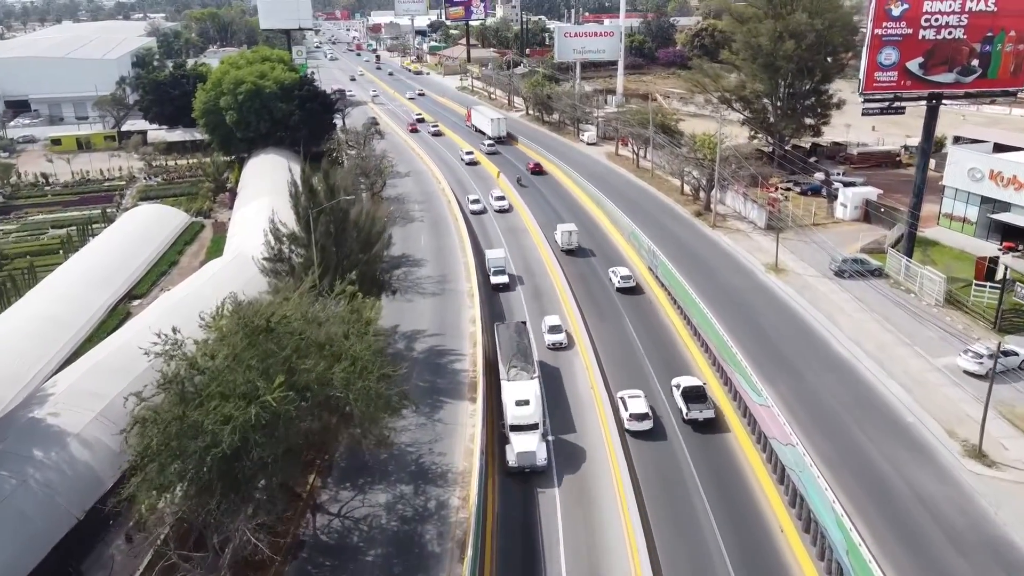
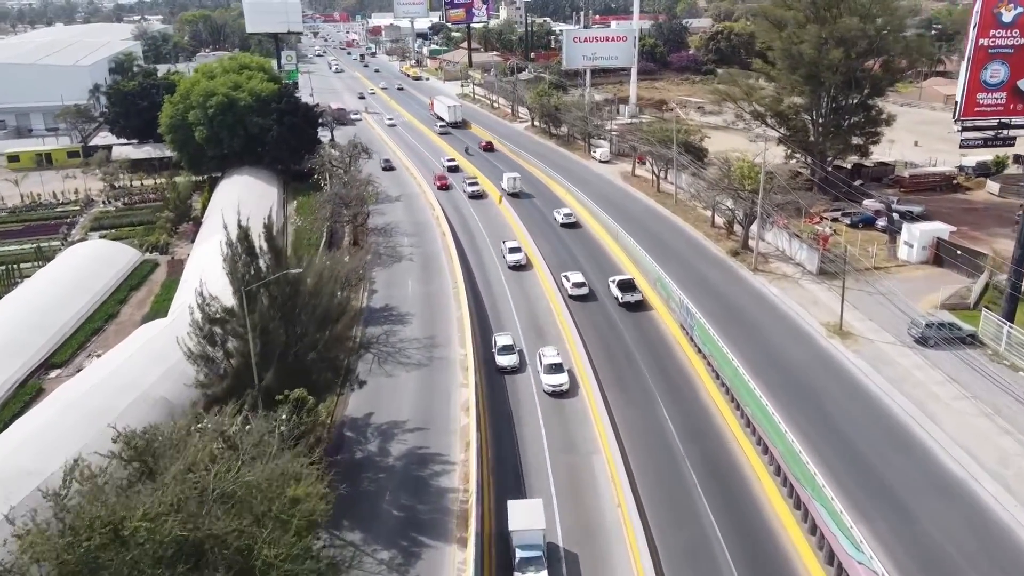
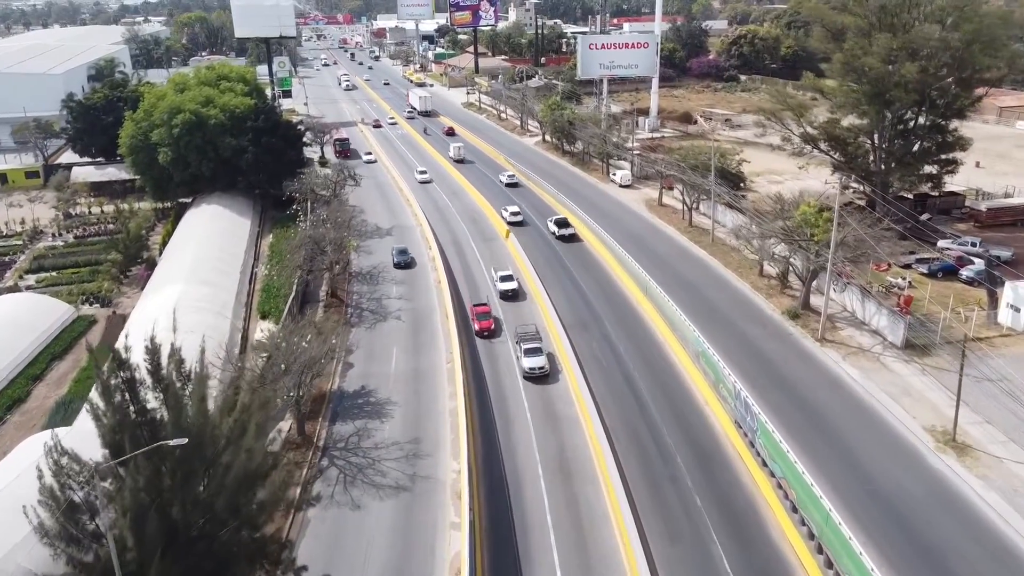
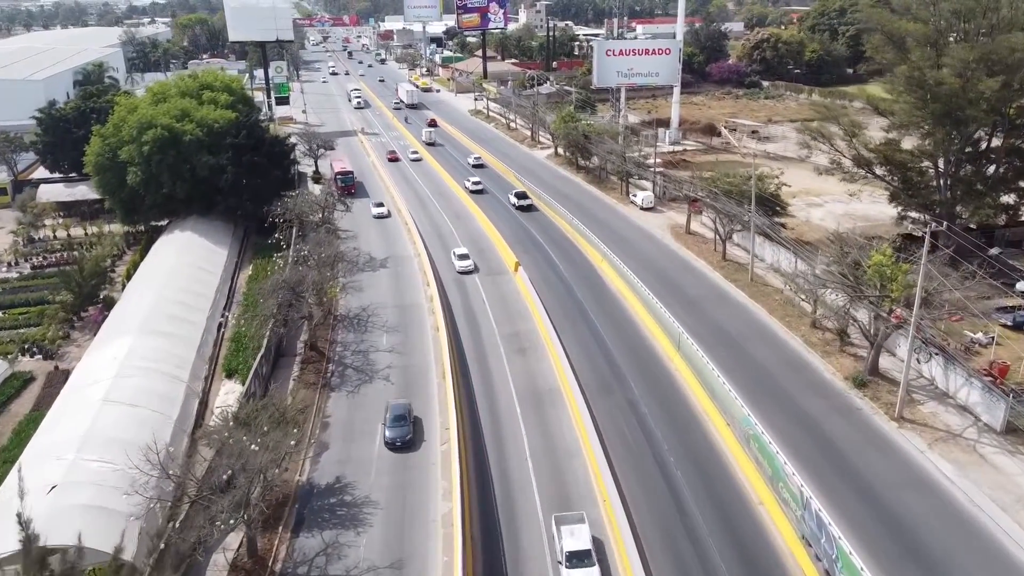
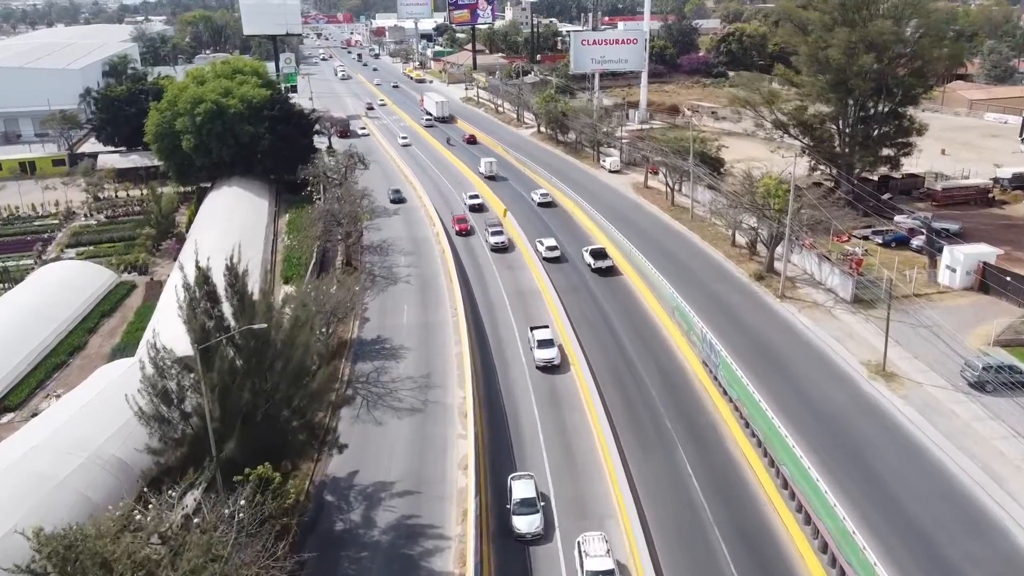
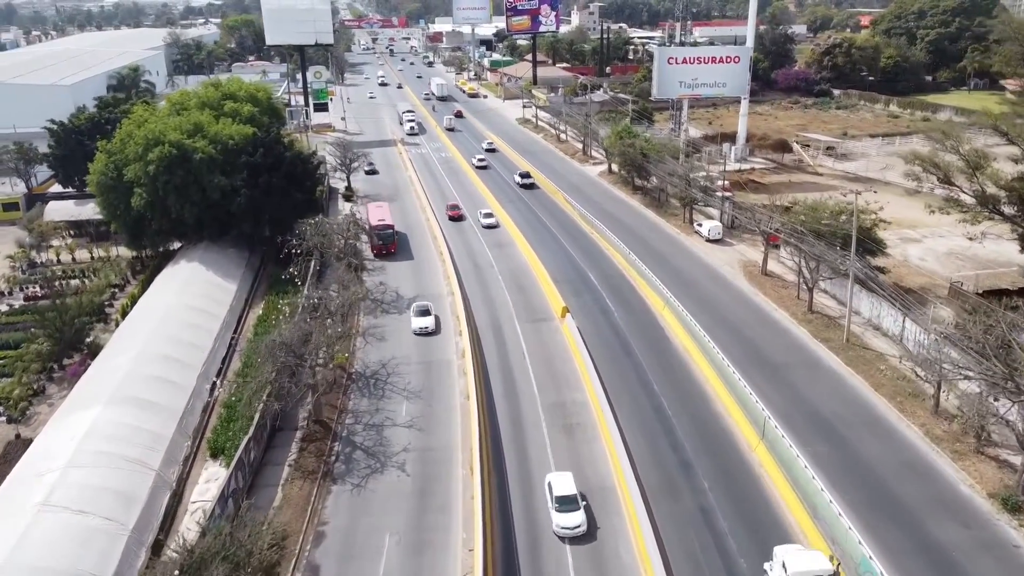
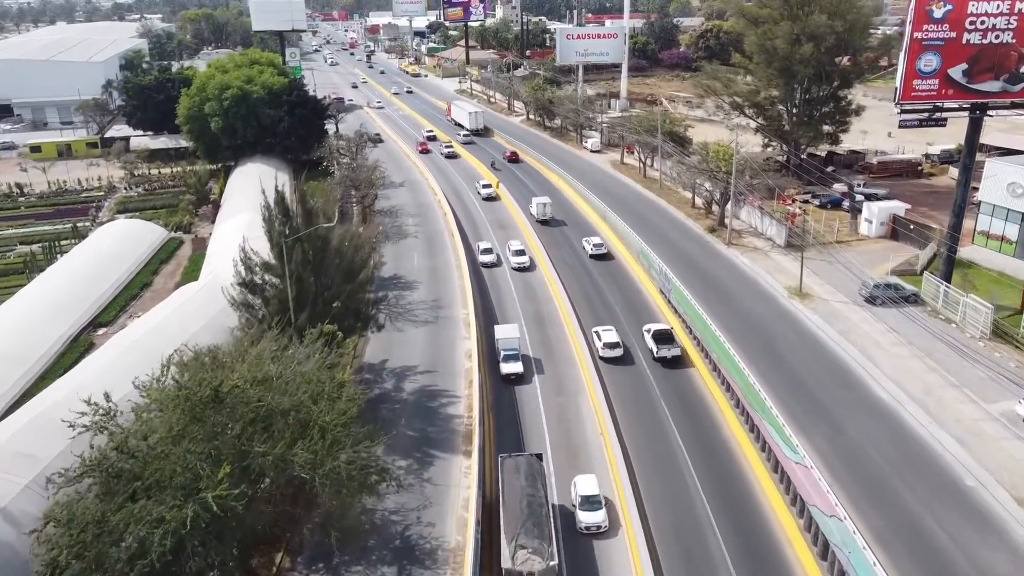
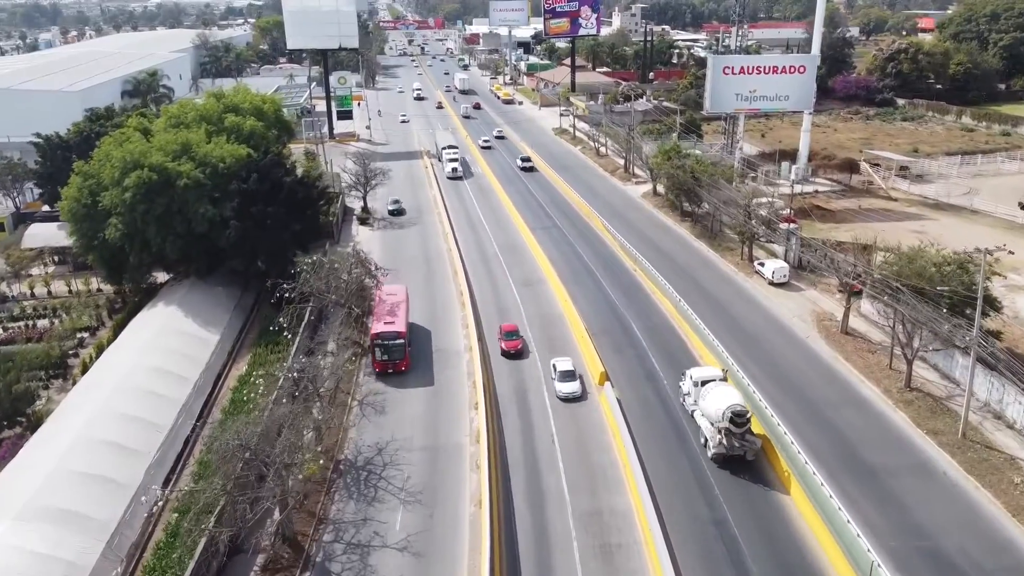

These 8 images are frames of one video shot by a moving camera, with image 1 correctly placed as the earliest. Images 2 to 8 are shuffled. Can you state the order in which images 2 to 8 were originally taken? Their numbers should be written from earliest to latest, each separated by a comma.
7, 2, 5, 3, 4, 6, 8
